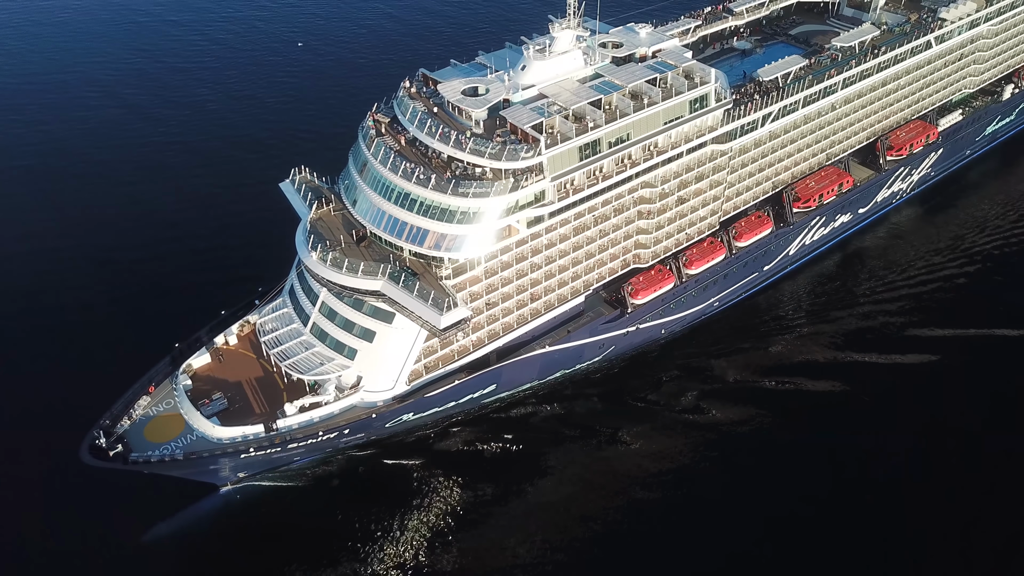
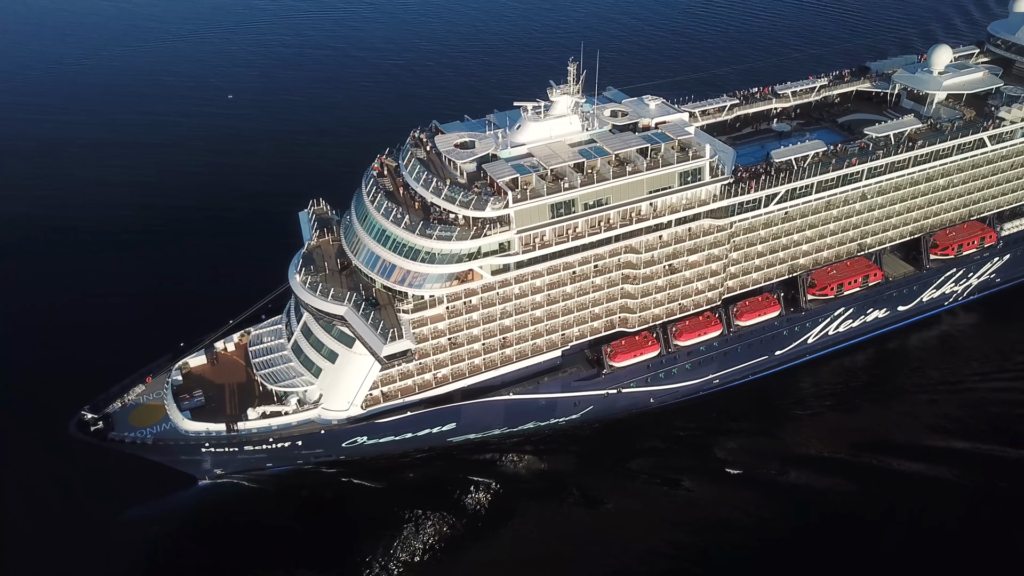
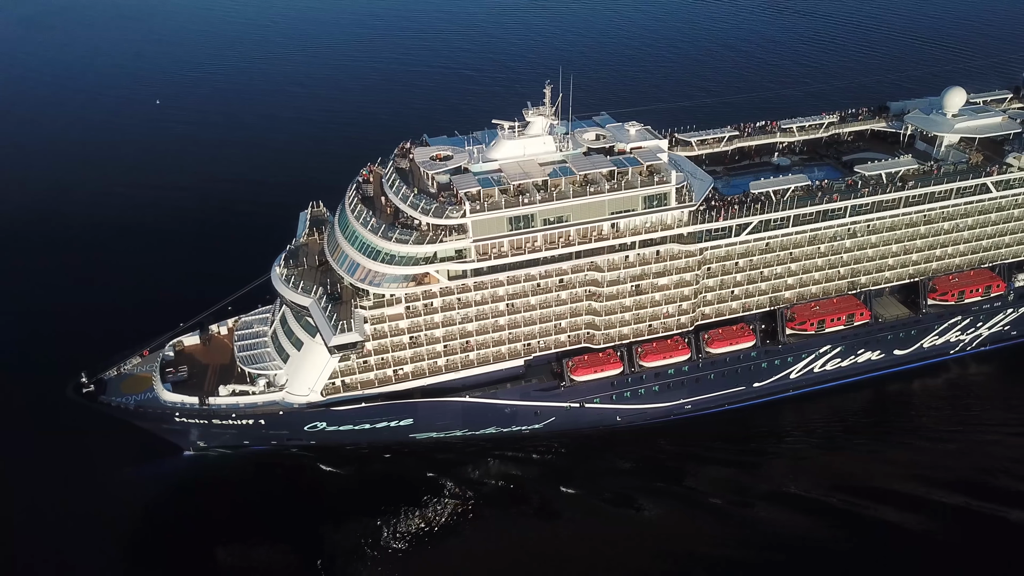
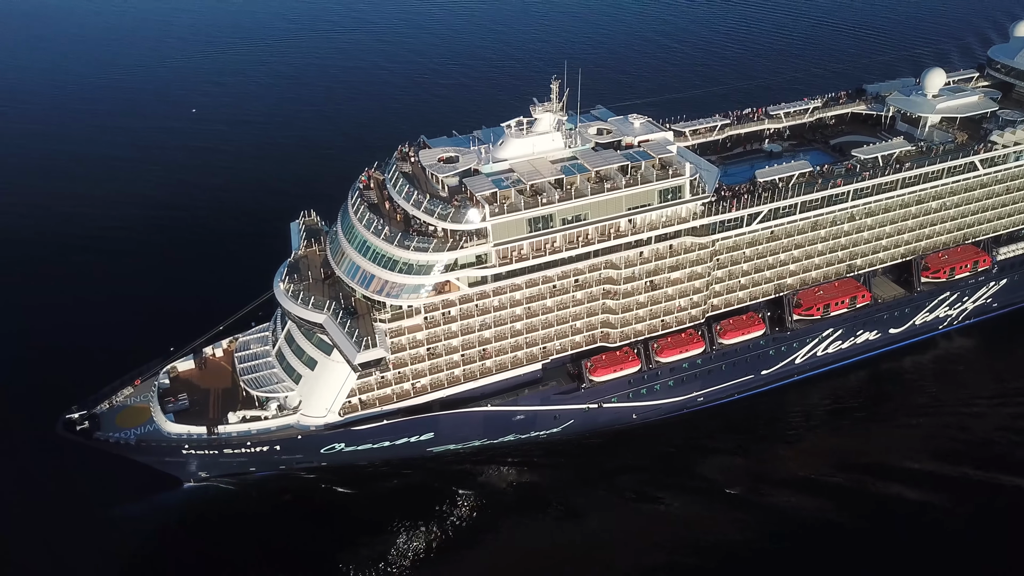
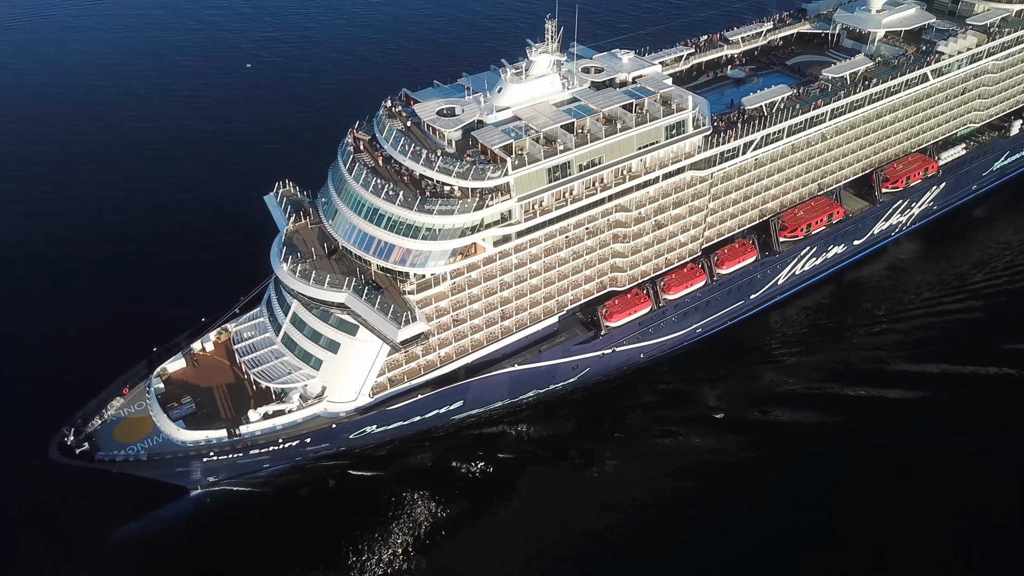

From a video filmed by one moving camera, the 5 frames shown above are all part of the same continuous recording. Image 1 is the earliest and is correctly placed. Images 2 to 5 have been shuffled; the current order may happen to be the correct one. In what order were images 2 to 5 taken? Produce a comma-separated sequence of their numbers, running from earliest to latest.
5, 2, 4, 3
